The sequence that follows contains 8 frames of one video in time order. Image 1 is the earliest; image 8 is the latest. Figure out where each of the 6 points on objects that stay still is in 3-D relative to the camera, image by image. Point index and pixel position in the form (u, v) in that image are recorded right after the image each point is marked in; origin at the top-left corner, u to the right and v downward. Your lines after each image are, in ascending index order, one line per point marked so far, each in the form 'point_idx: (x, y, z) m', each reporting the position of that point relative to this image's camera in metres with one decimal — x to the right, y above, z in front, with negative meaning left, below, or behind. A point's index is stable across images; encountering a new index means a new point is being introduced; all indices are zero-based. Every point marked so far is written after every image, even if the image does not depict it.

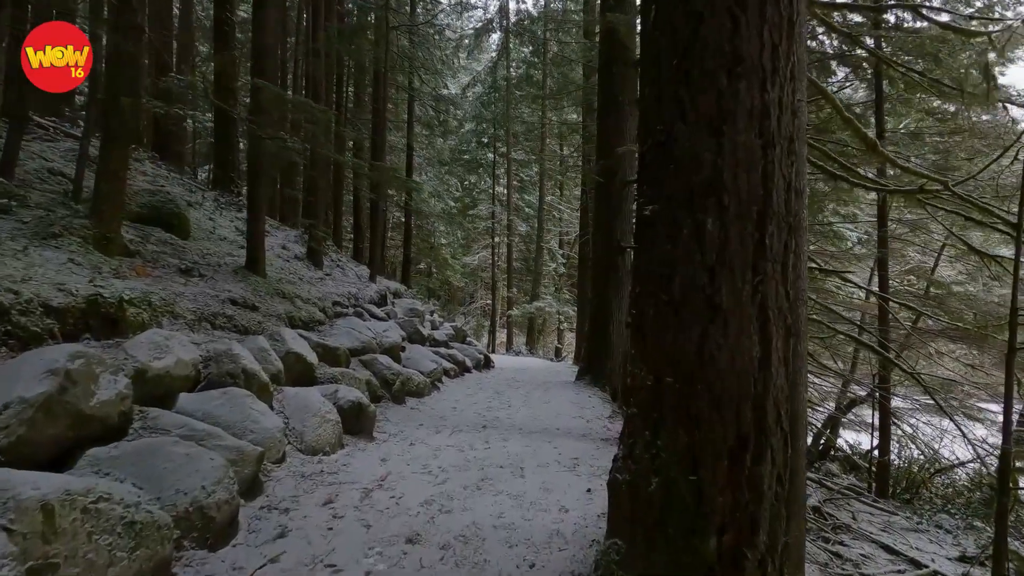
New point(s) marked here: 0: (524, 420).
0: (+0.1, -1.6, +6.5) m
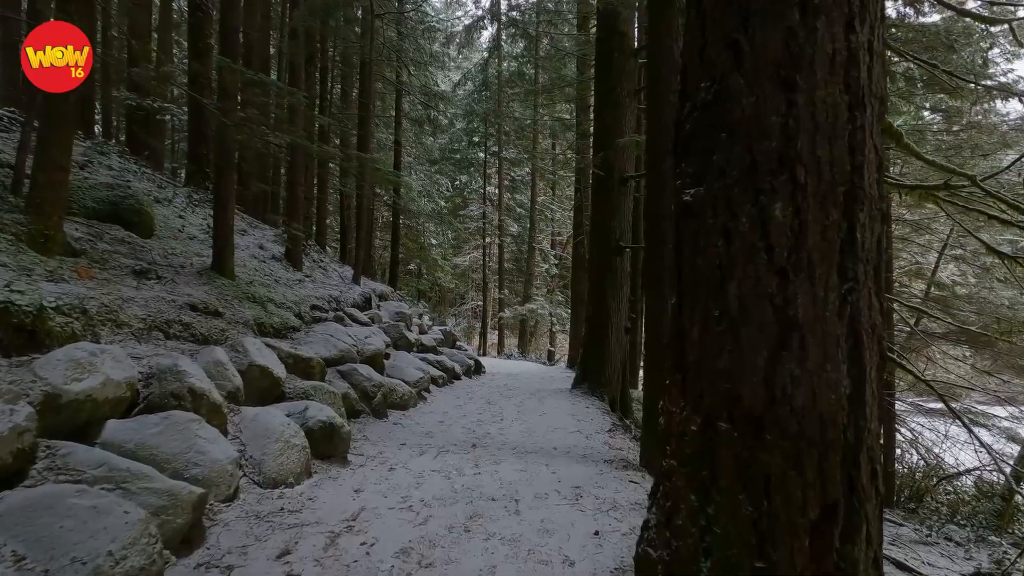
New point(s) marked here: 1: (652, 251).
0: (+0.1, -1.6, +5.9) m
1: (+1.2, +0.3, +4.7) m
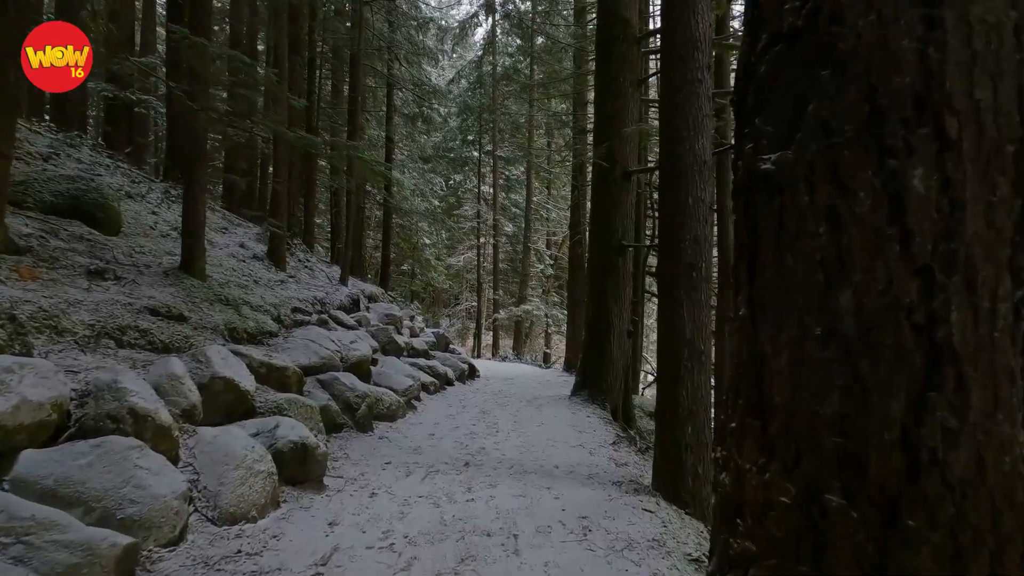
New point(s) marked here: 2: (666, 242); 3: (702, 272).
0: (0.0, -1.6, +5.4) m
1: (+1.2, +0.3, +4.2) m
2: (+1.2, +0.4, +4.2) m
3: (+1.4, +0.1, +4.1) m
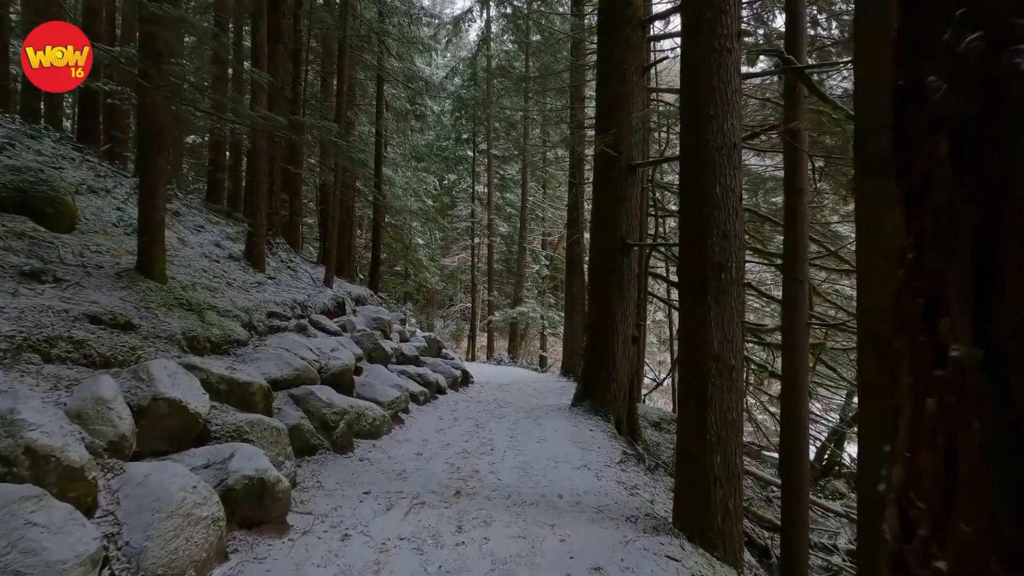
0: (0.0, -1.6, +4.8) m
1: (+1.1, +0.3, +3.6) m
2: (+1.1, +0.3, +3.6) m
3: (+1.4, +0.1, +3.5) m
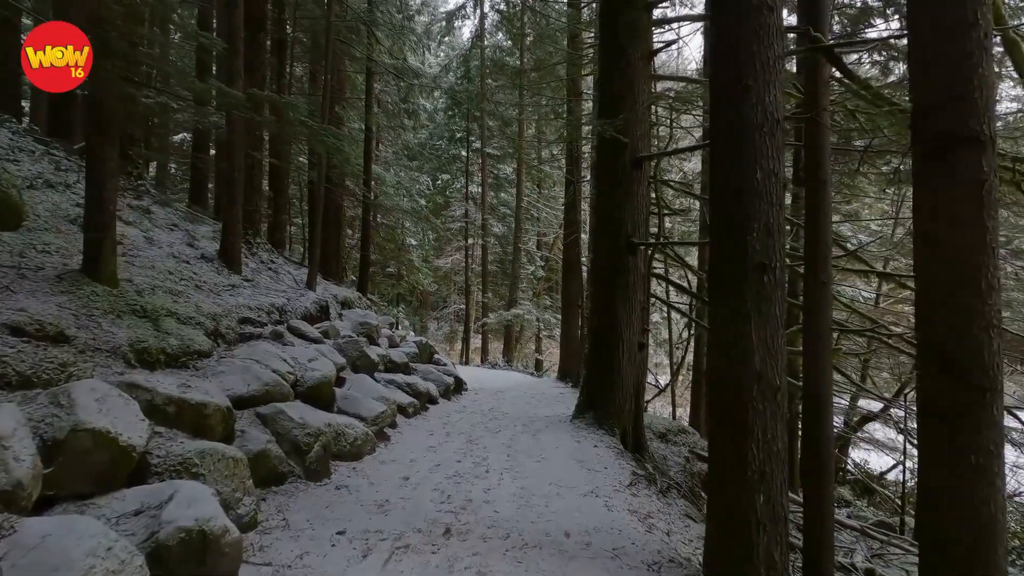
0: (0.0, -1.7, +4.2) m
1: (+1.1, +0.2, +3.0) m
2: (+1.1, +0.3, +3.0) m
3: (+1.4, +0.1, +3.0) m
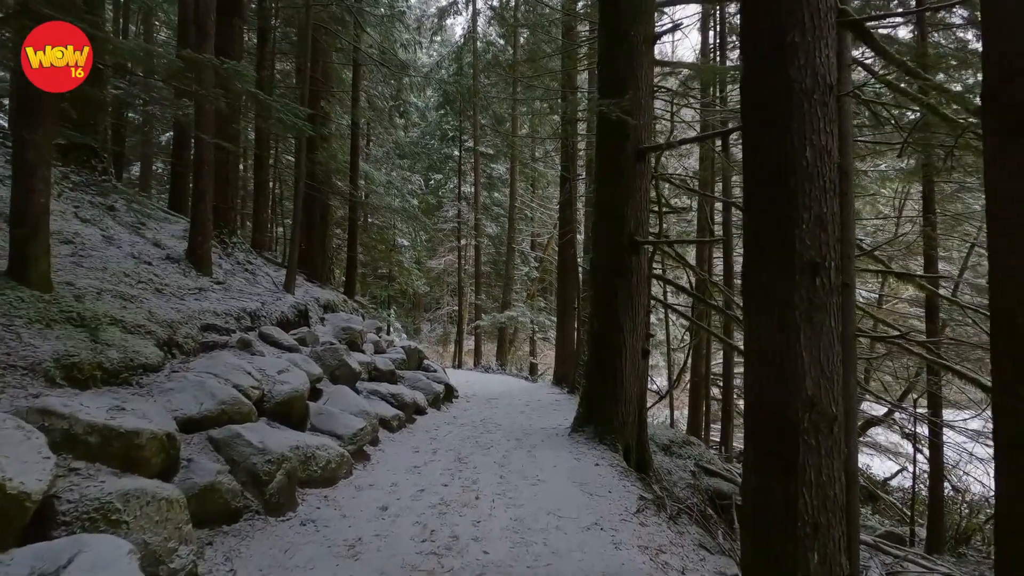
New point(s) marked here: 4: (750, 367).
0: (-0.1, -1.7, +3.6) m
1: (+1.1, +0.2, +2.4) m
2: (+1.1, +0.3, +2.4) m
3: (+1.4, 0.0, +2.4) m
4: (+1.1, -0.4, +2.5) m
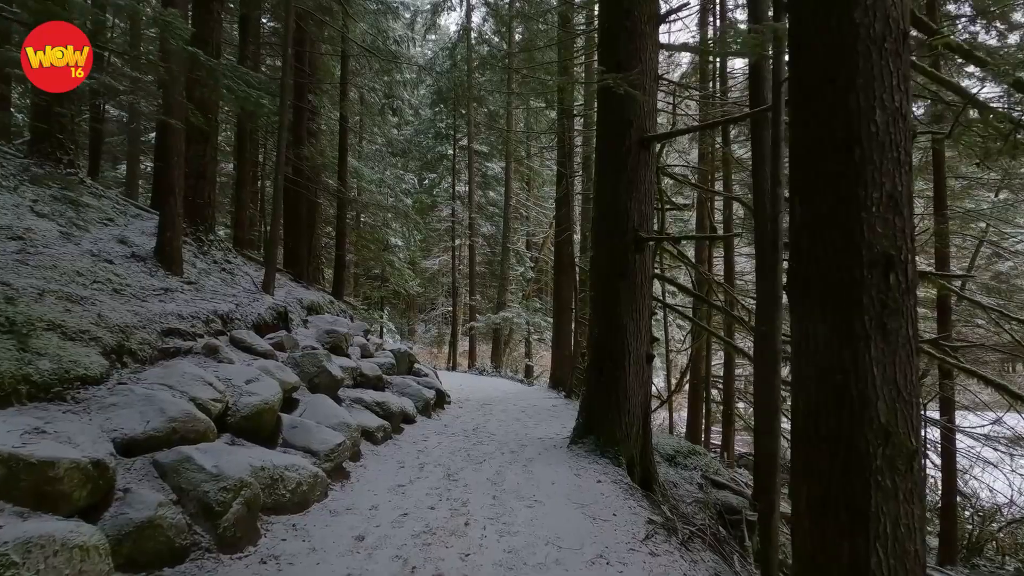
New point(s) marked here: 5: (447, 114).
0: (-0.1, -1.7, +3.1) m
1: (+1.1, +0.2, +1.9) m
2: (+1.1, +0.3, +1.9) m
3: (+1.3, 0.0, +1.9) m
4: (+1.0, -0.4, +2.0) m
5: (-2.2, +6.0, +18.9) m
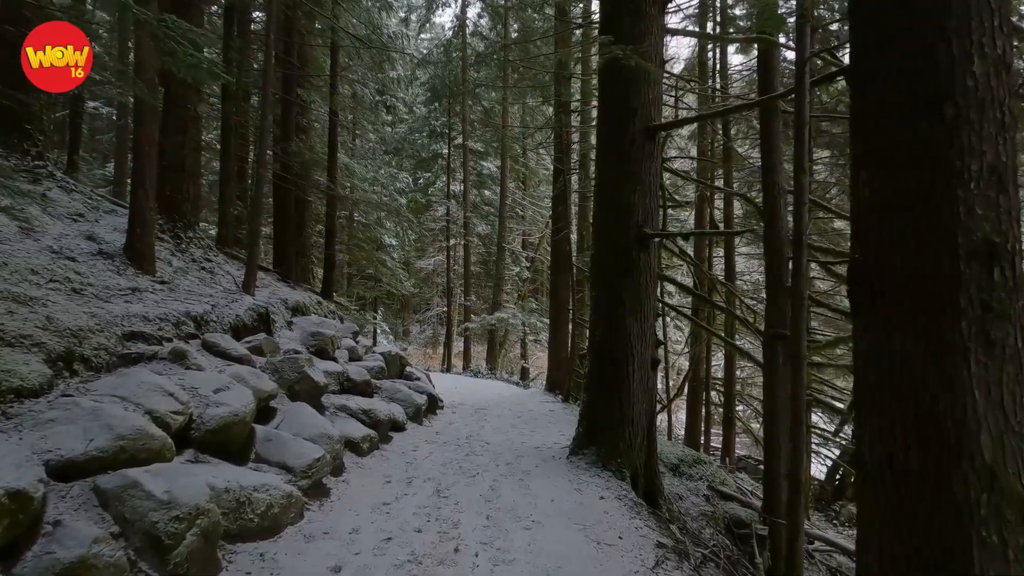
0: (-0.1, -1.7, +2.7) m
1: (+1.1, +0.2, +1.5) m
2: (+1.1, +0.3, +1.5) m
3: (+1.3, +0.1, +1.5) m
4: (+1.0, -0.3, +1.6) m
5: (-2.4, +6.0, +18.5) m
